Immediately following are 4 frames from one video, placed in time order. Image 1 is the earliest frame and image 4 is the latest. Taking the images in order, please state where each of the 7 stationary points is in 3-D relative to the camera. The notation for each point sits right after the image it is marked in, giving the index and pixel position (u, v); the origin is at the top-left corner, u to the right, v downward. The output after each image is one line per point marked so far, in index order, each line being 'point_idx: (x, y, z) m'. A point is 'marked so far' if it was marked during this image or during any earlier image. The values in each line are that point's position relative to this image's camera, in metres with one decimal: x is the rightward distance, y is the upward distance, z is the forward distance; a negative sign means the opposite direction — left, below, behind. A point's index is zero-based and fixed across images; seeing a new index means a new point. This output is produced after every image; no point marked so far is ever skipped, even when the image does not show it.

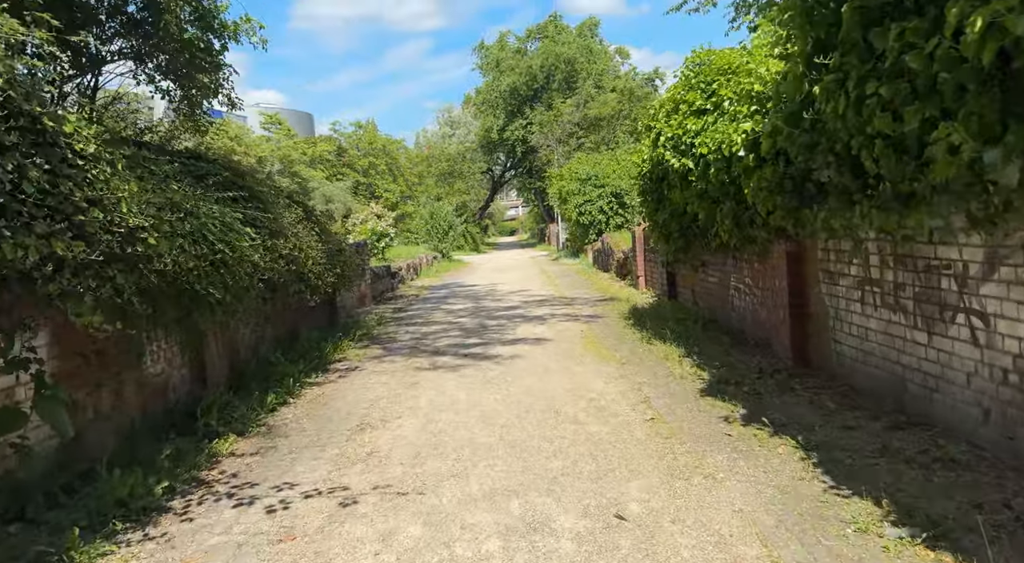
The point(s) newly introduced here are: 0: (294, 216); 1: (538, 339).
0: (-2.5, +0.7, +8.7) m
1: (+0.3, -0.7, +9.6) m
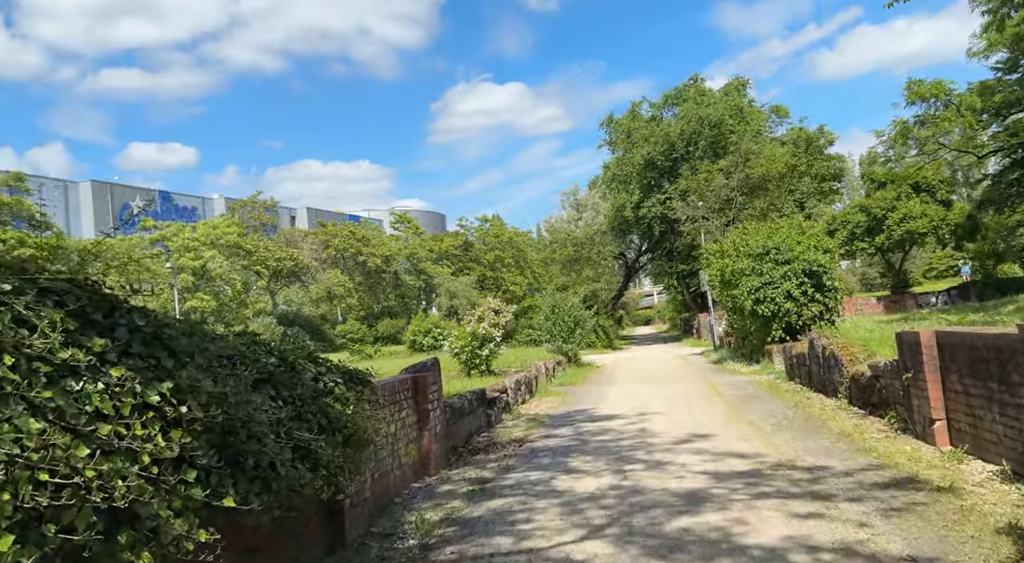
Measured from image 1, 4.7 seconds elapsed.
0: (-1.7, -0.3, +2.7) m
1: (+1.3, -1.7, +3.0) m
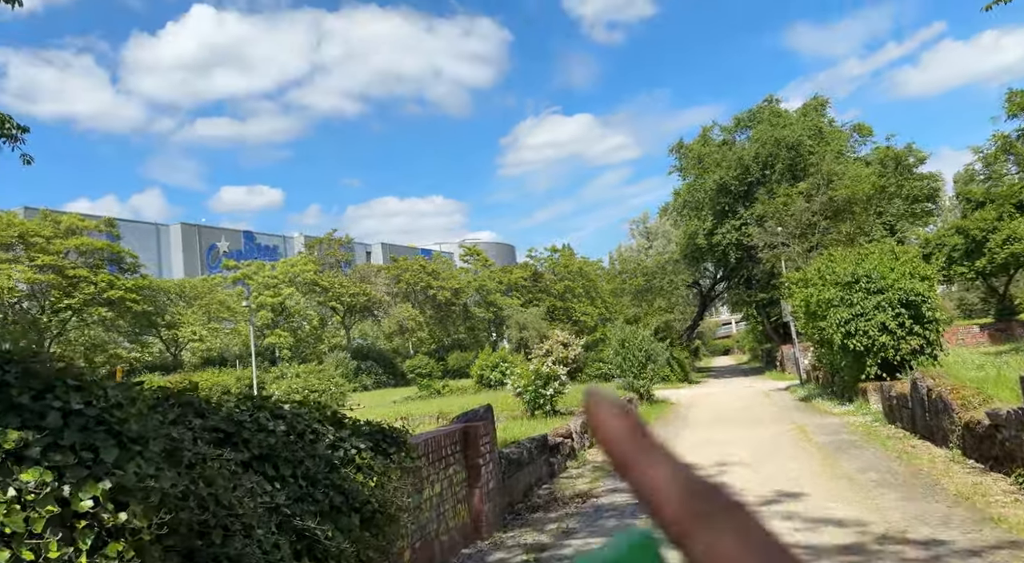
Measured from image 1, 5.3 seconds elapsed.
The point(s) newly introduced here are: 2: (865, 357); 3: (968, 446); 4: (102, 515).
0: (-1.7, -0.5, +2.1) m
1: (+1.4, -1.9, +2.0) m
2: (+7.4, -1.6, +15.8) m
3: (+5.5, -2.0, +9.2) m
4: (-1.4, -0.8, +2.6) m
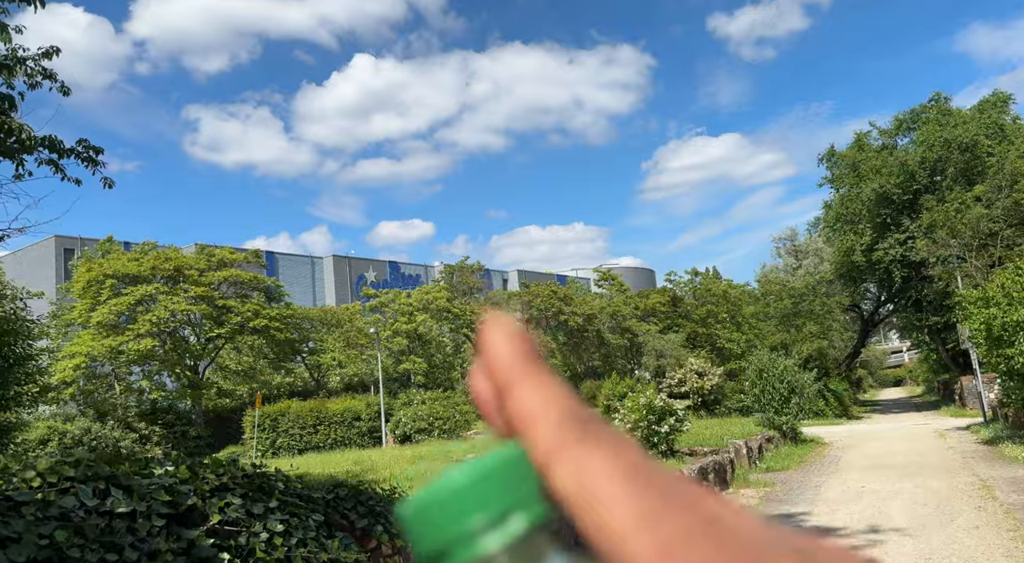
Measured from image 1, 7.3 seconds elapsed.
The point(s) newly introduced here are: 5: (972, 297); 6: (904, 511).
0: (-2.3, -0.5, +0.8) m
1: (+0.7, -1.8, +0.1) m
2: (+9.3, -1.9, +12.6) m
3: (+6.1, -2.1, +6.4) m
4: (-1.9, -0.8, +1.3) m
5: (+10.4, -0.4, +17.1) m
6: (+5.2, -3.0, +9.9) m
